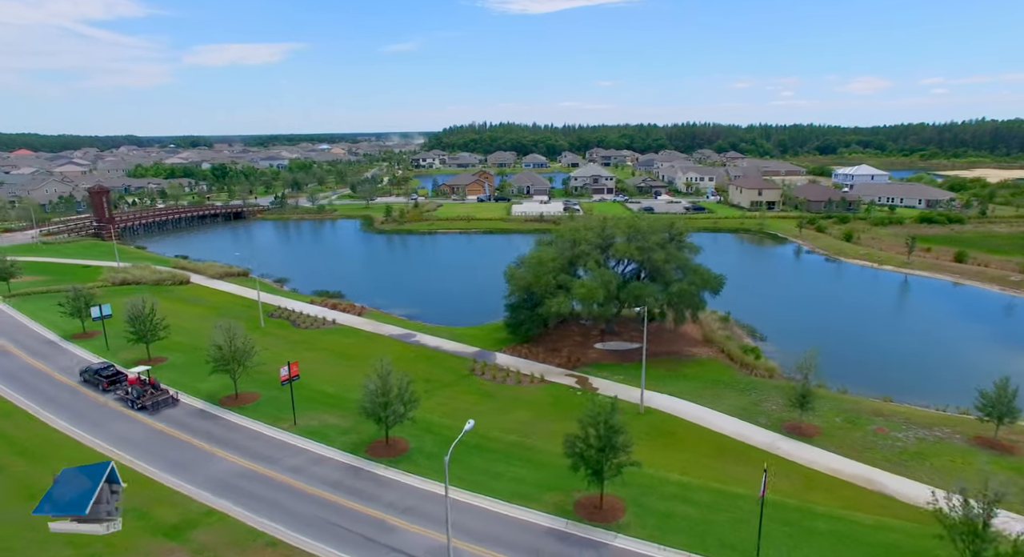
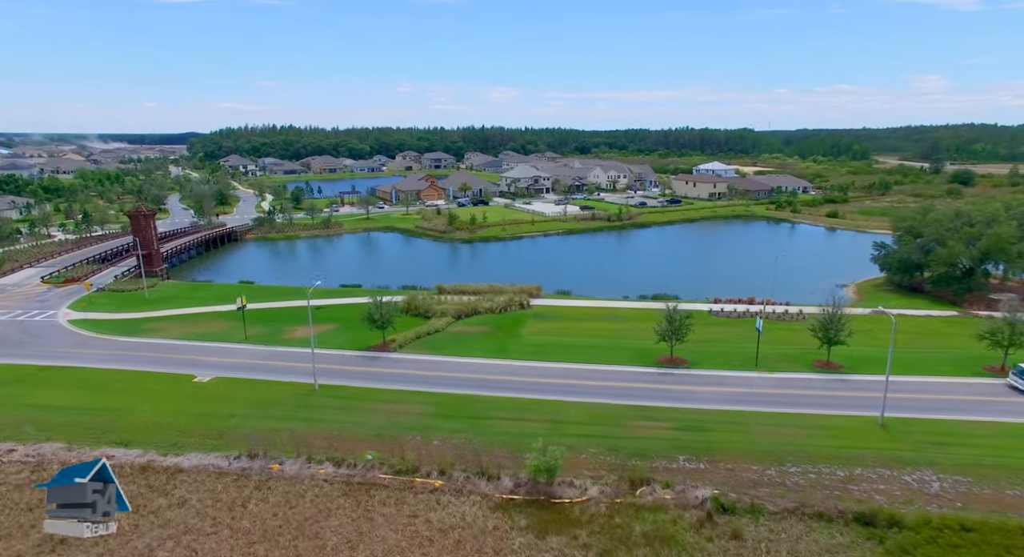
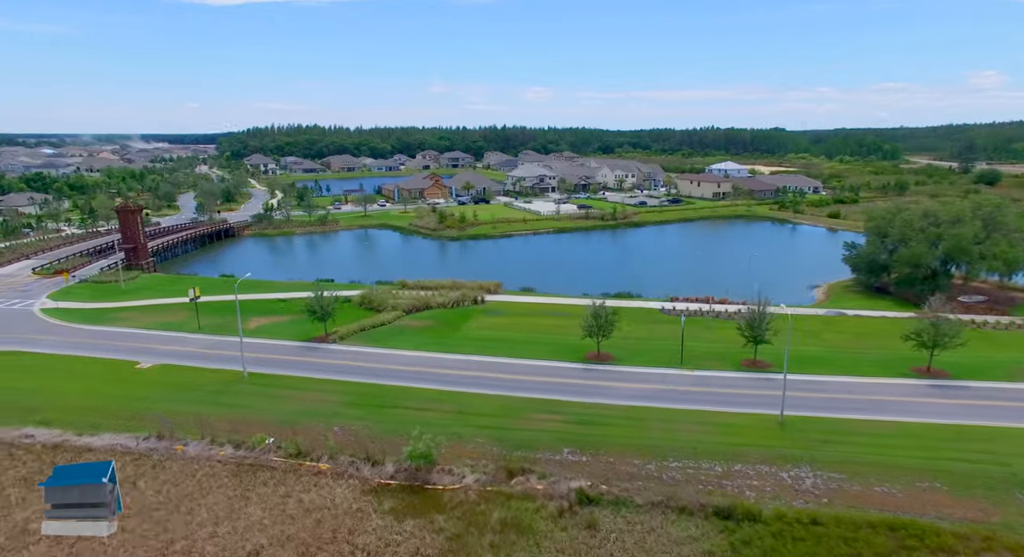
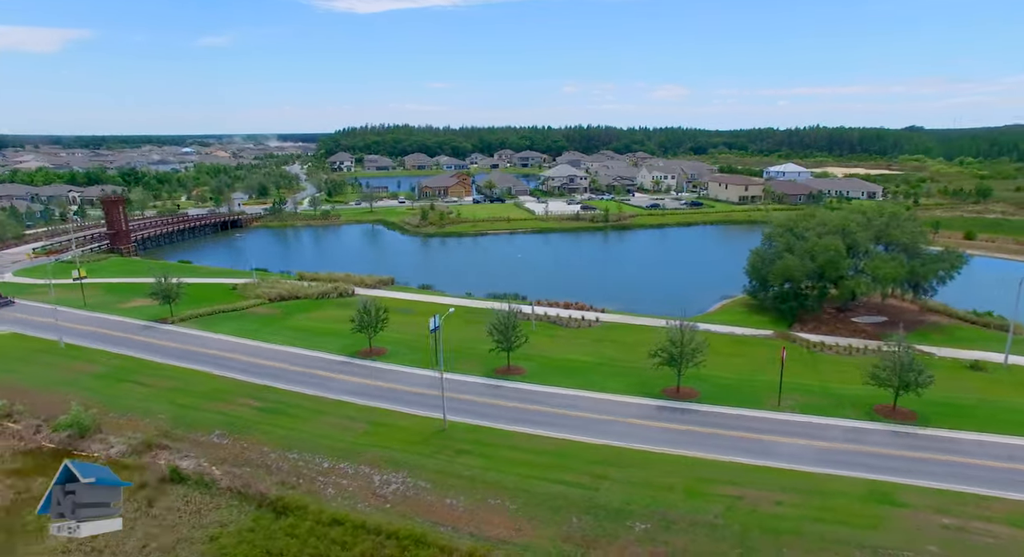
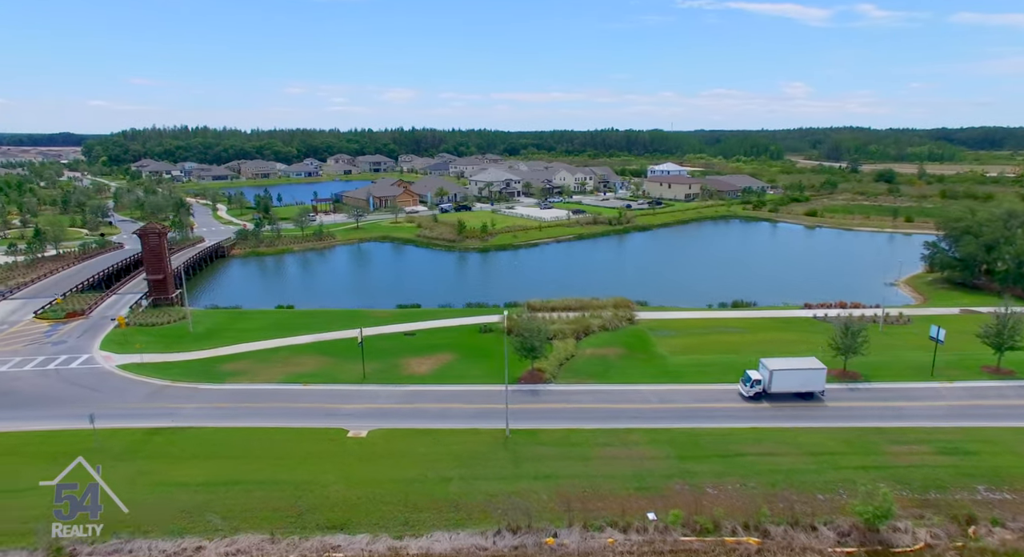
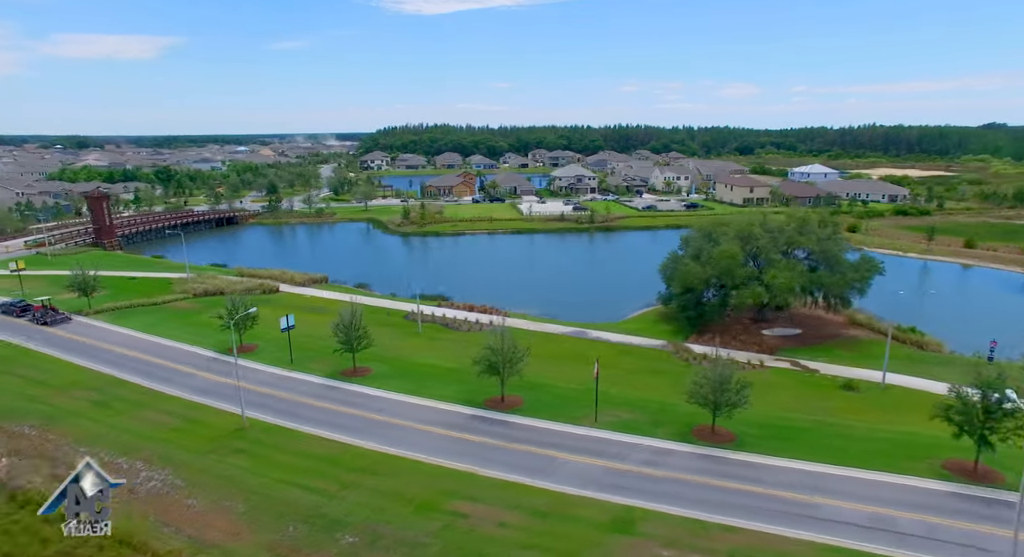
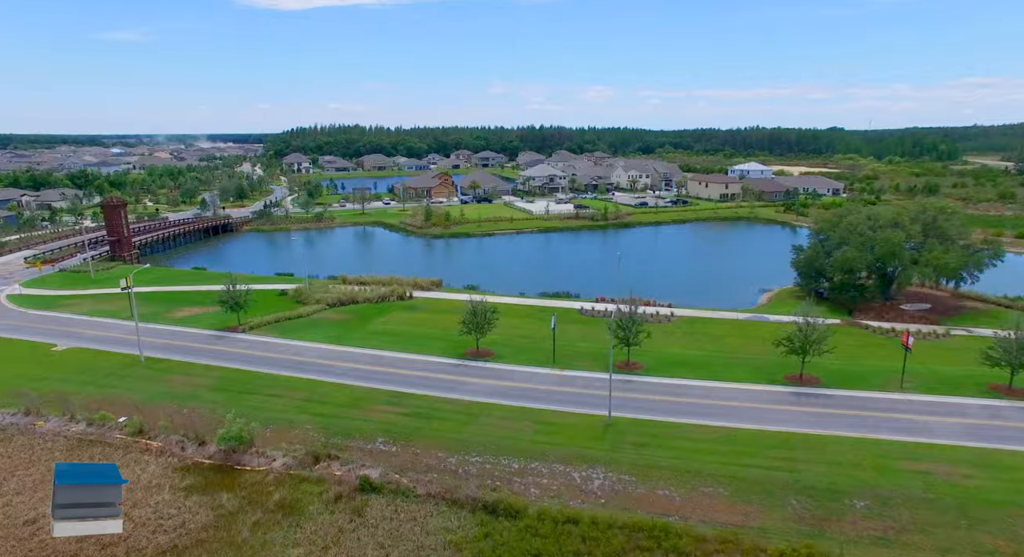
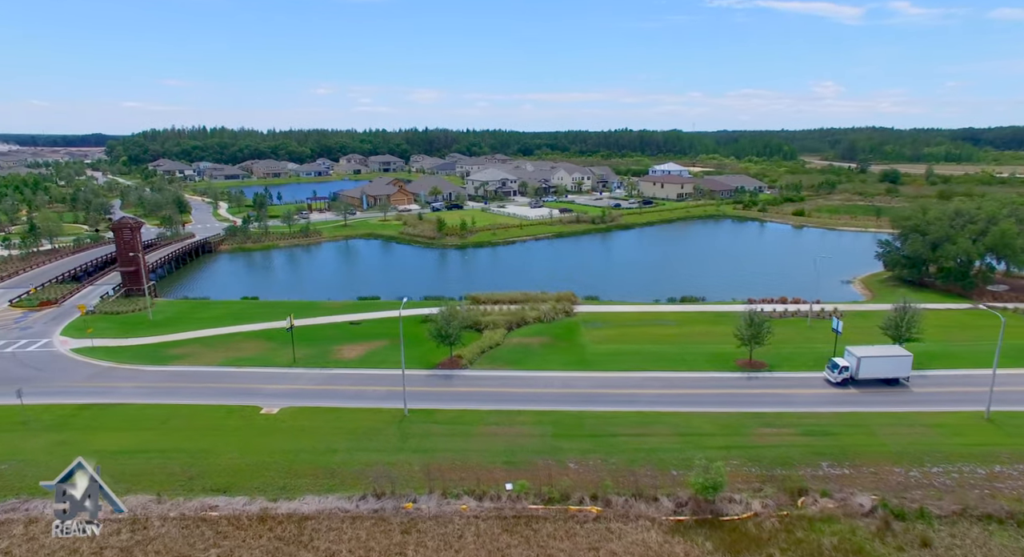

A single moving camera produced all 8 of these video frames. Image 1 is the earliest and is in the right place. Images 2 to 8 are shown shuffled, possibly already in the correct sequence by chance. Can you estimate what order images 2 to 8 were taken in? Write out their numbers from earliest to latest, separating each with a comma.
6, 4, 7, 3, 2, 8, 5
